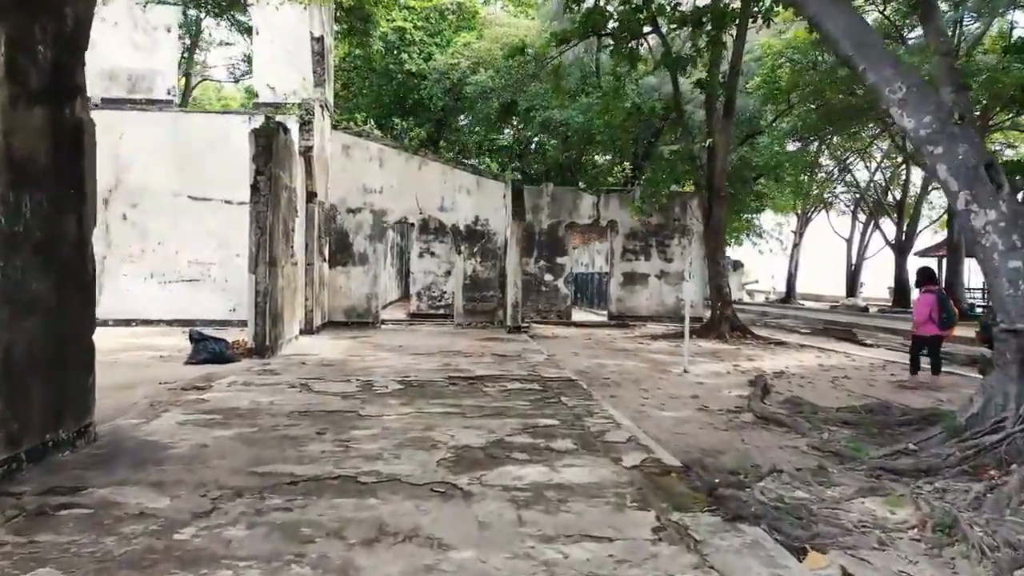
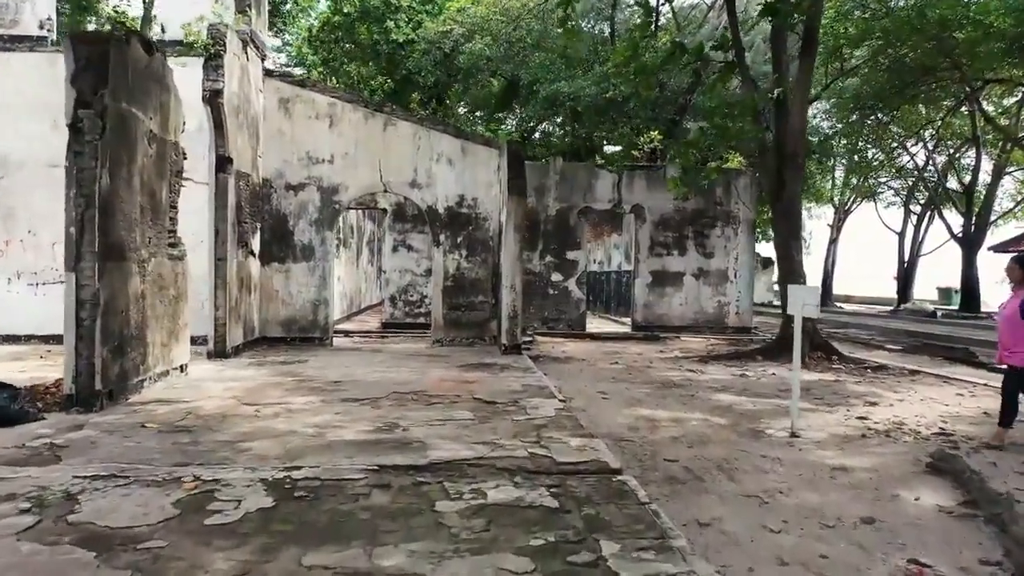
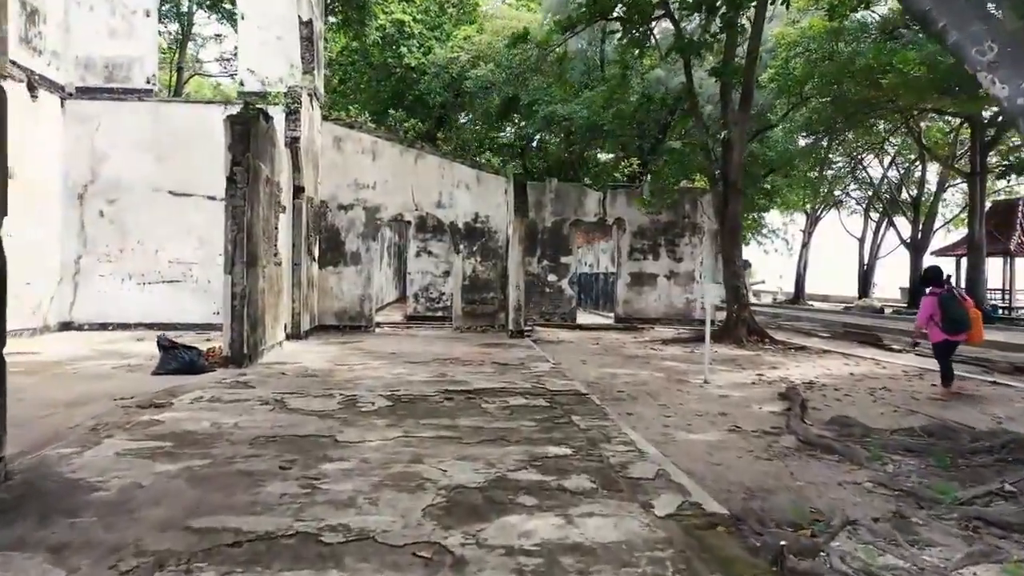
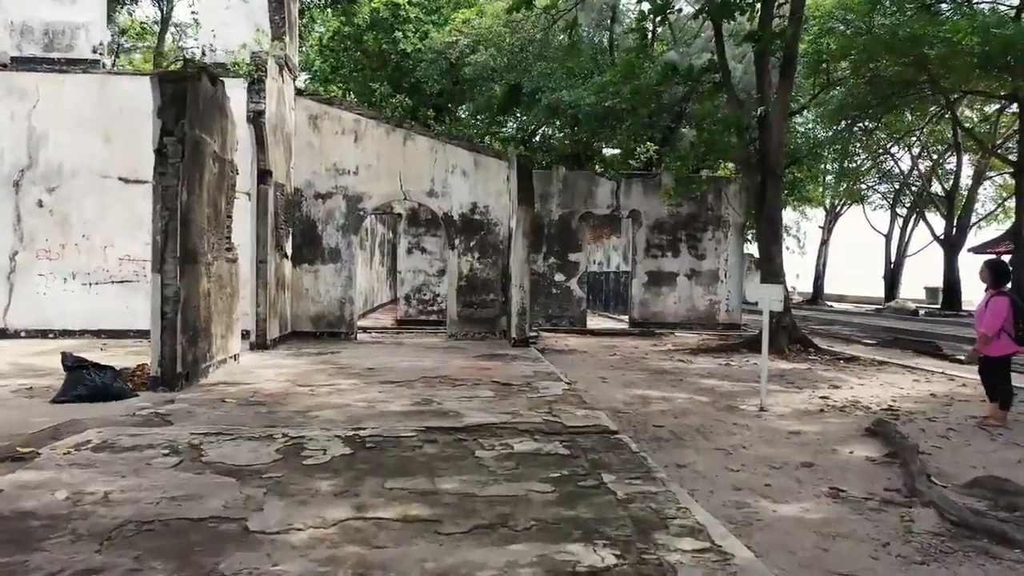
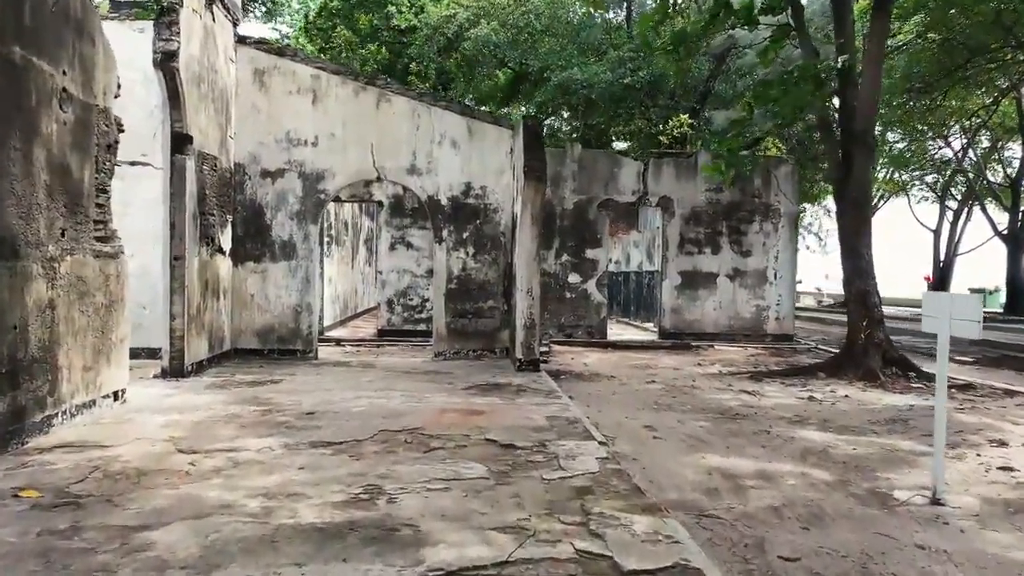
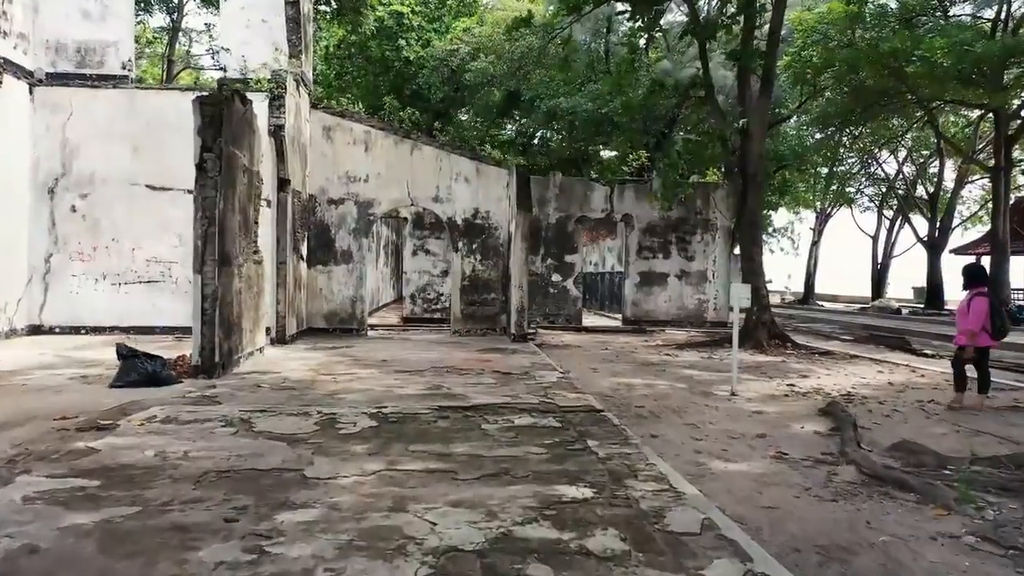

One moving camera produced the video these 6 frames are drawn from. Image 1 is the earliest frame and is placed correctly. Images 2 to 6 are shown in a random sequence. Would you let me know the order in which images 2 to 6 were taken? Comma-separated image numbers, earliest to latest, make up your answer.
3, 6, 4, 2, 5
